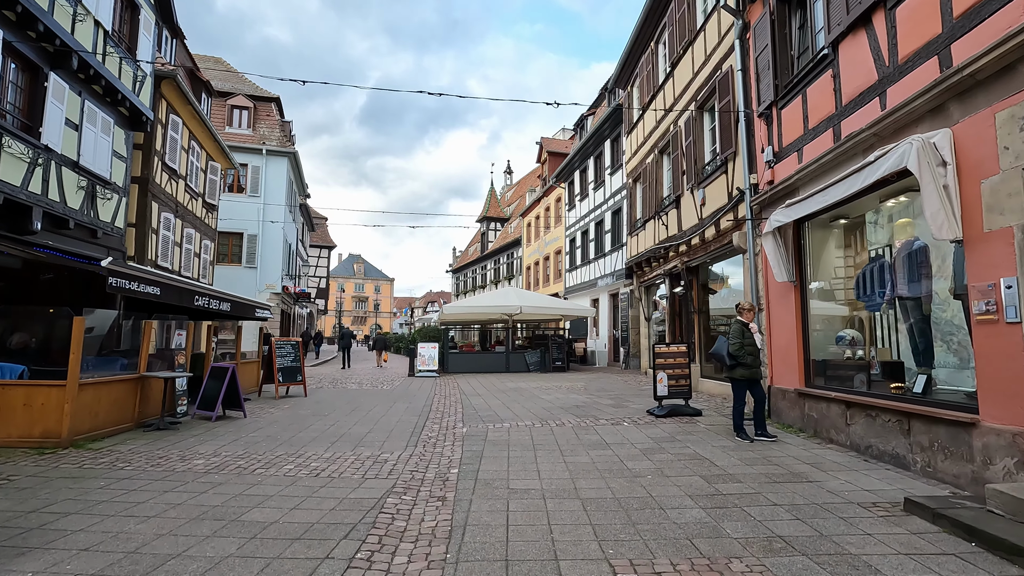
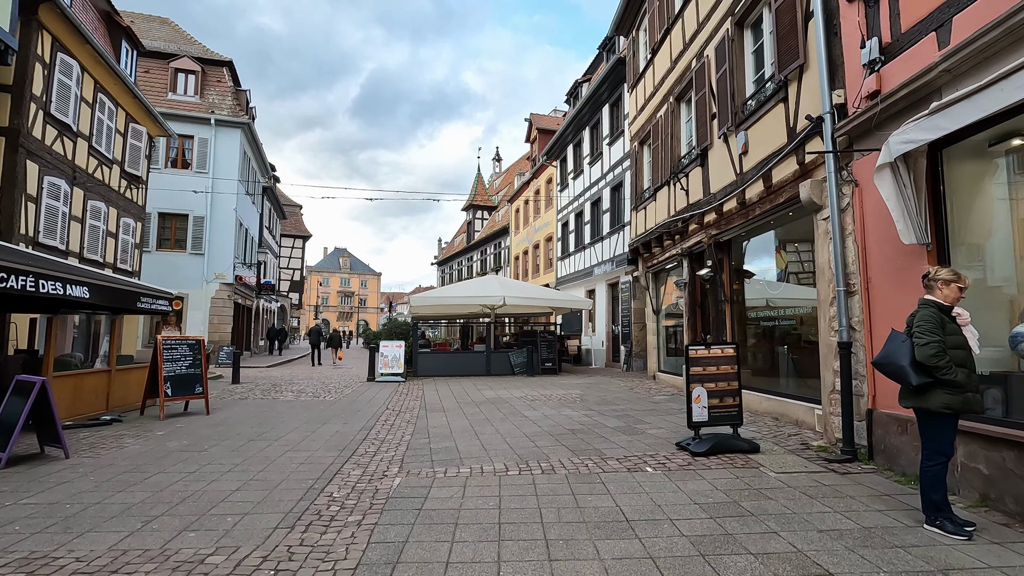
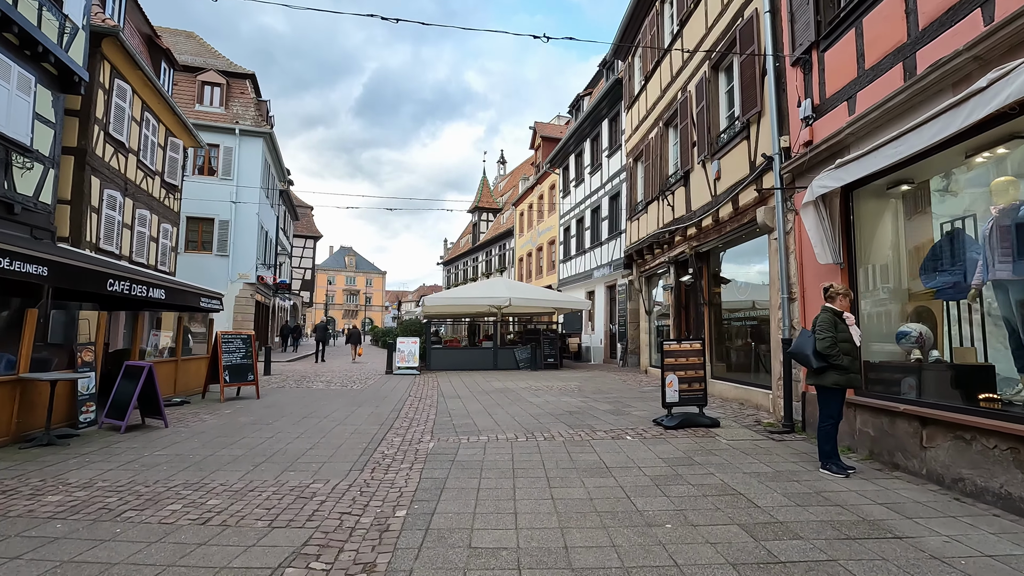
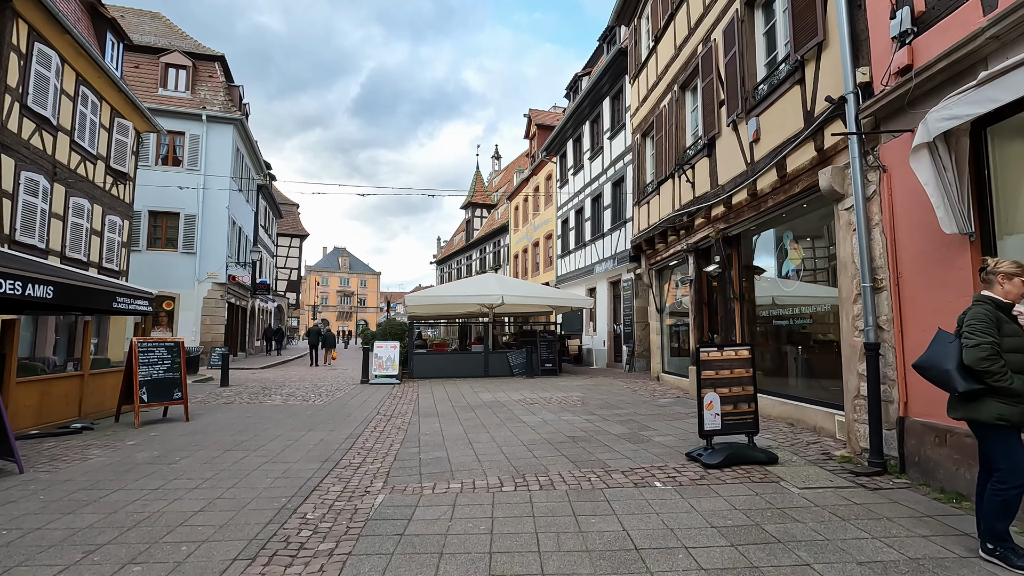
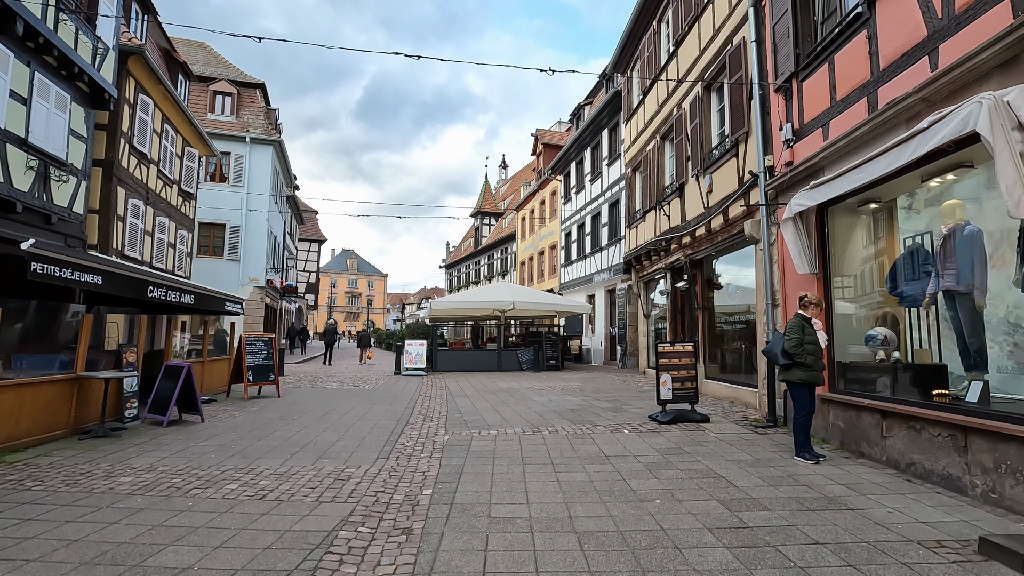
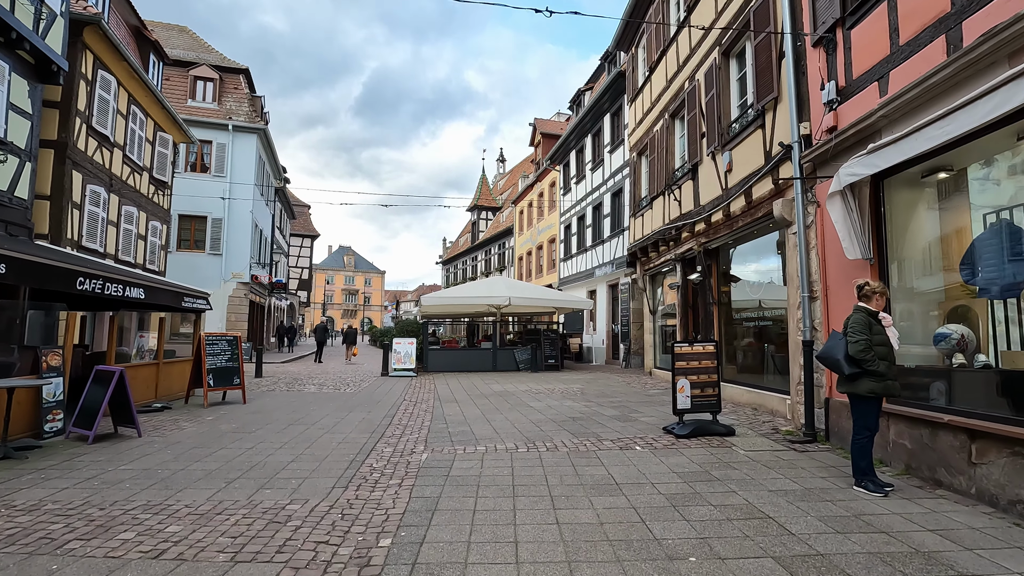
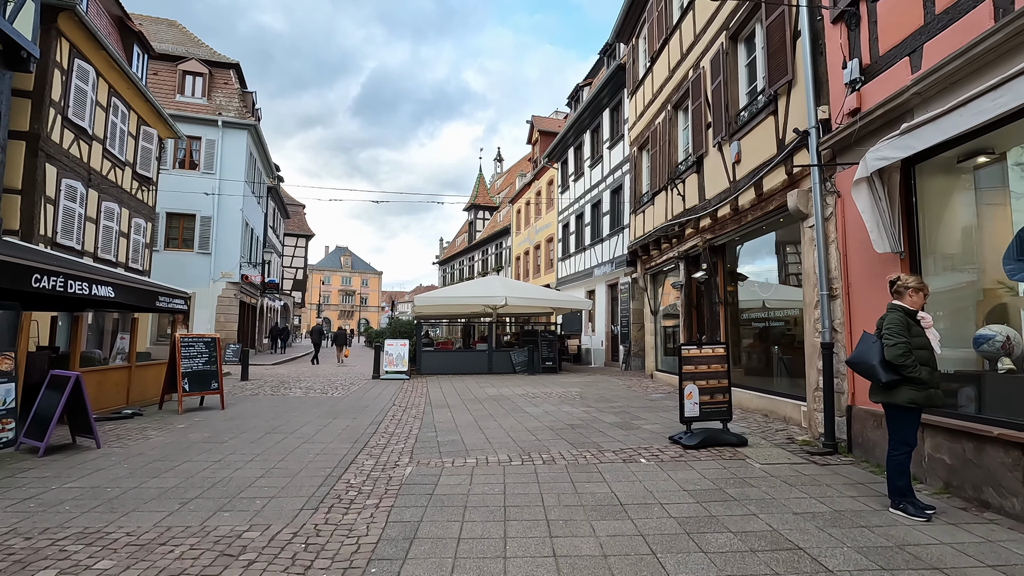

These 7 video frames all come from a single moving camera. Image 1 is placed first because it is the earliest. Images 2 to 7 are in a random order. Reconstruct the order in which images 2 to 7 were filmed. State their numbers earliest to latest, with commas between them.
5, 3, 6, 7, 2, 4
